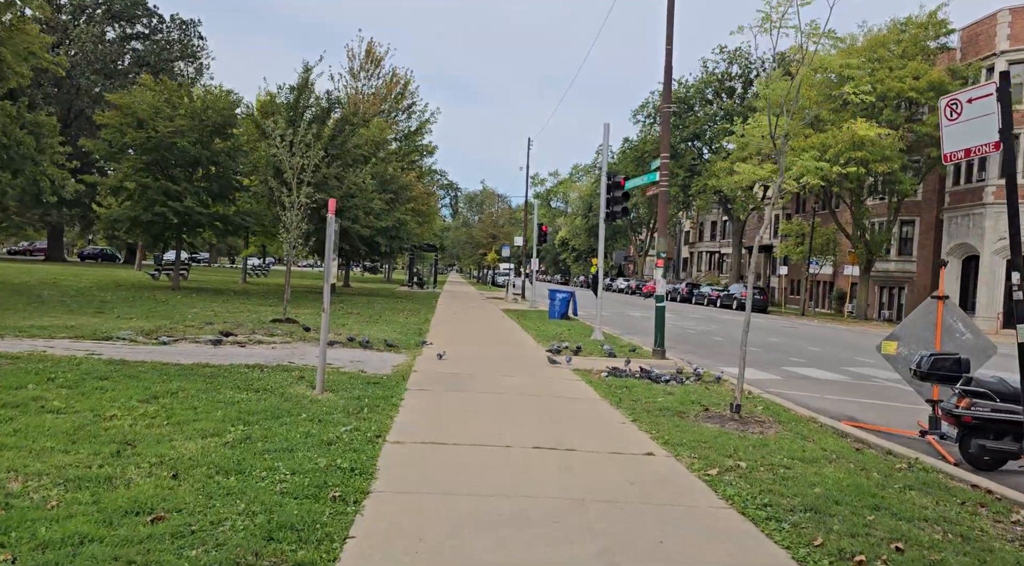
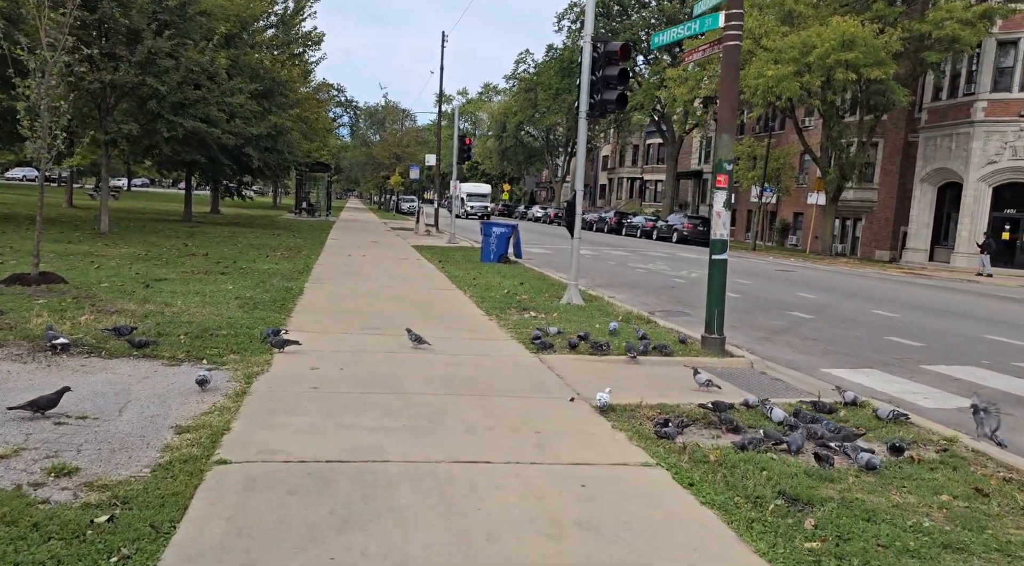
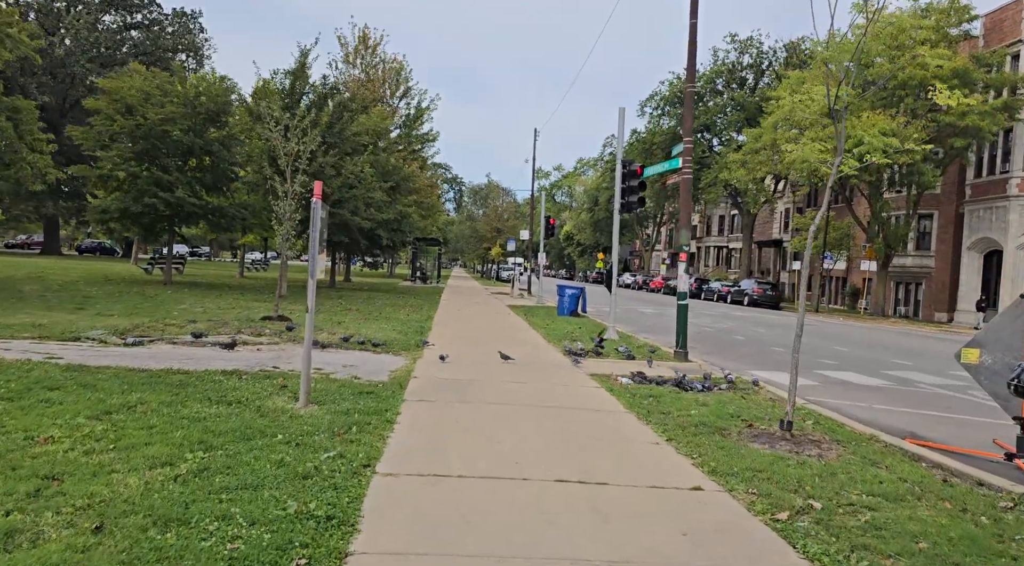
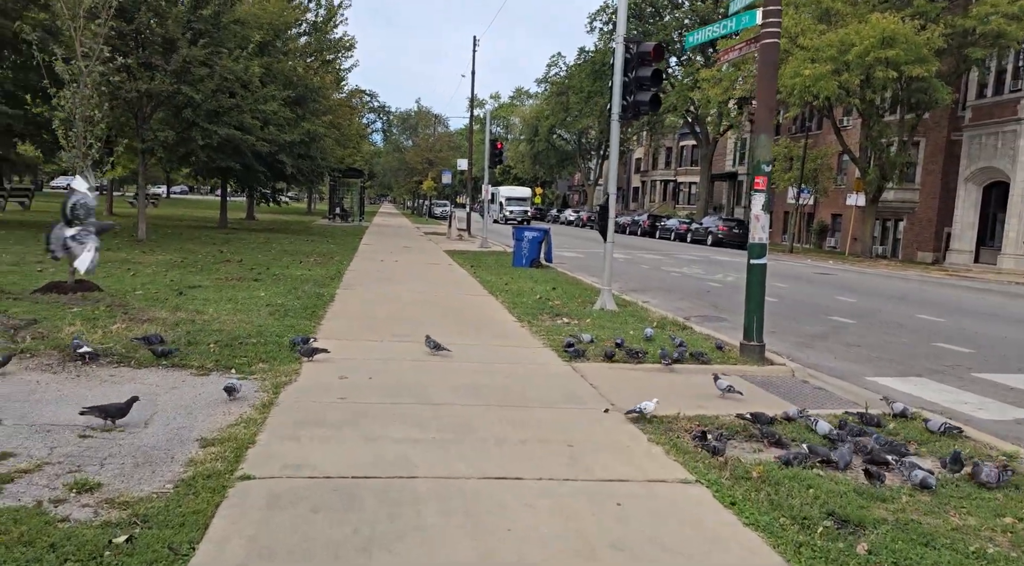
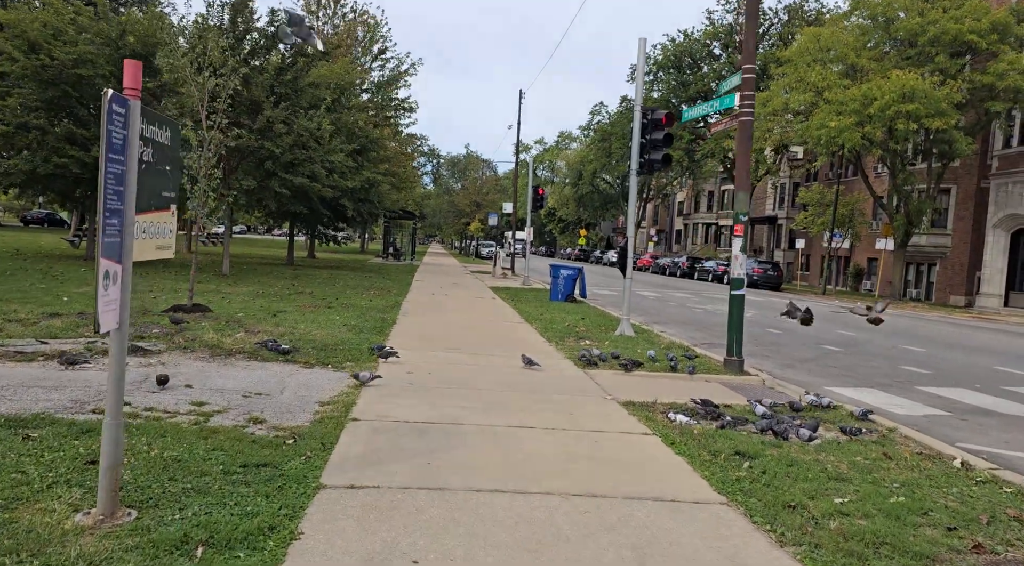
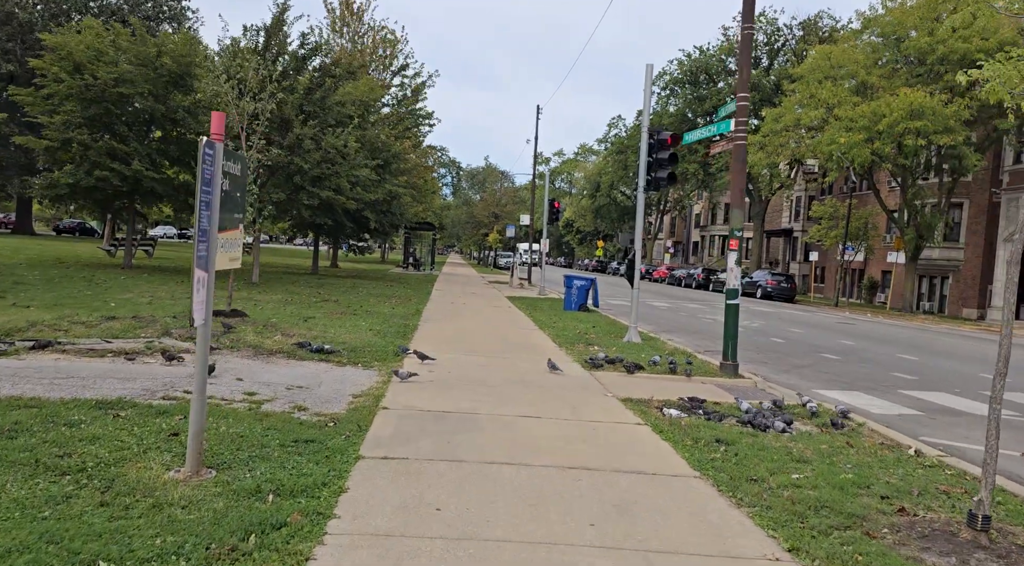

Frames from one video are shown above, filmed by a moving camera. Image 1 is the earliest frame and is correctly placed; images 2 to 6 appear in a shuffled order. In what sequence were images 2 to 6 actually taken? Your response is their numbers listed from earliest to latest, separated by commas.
3, 6, 5, 2, 4
